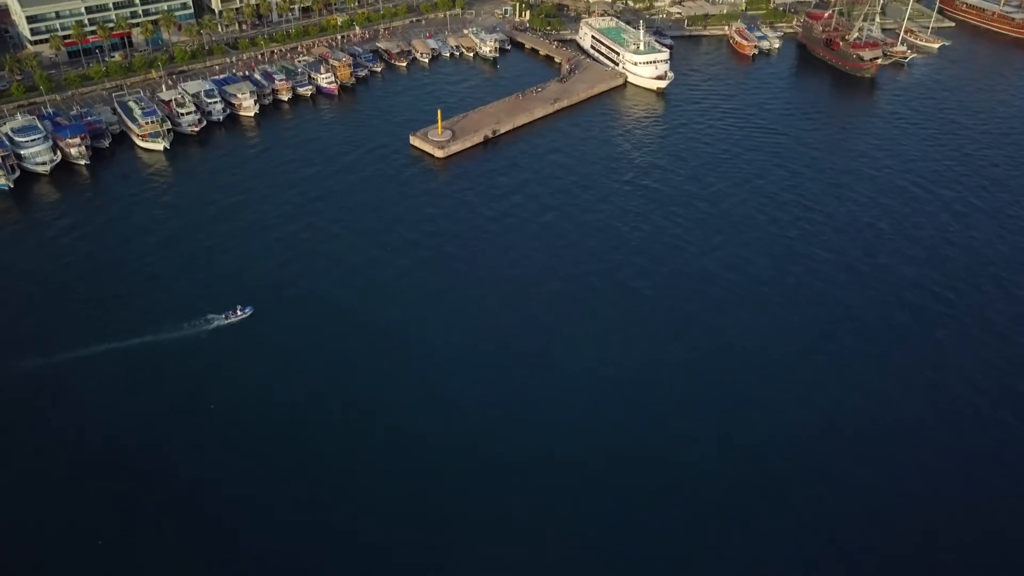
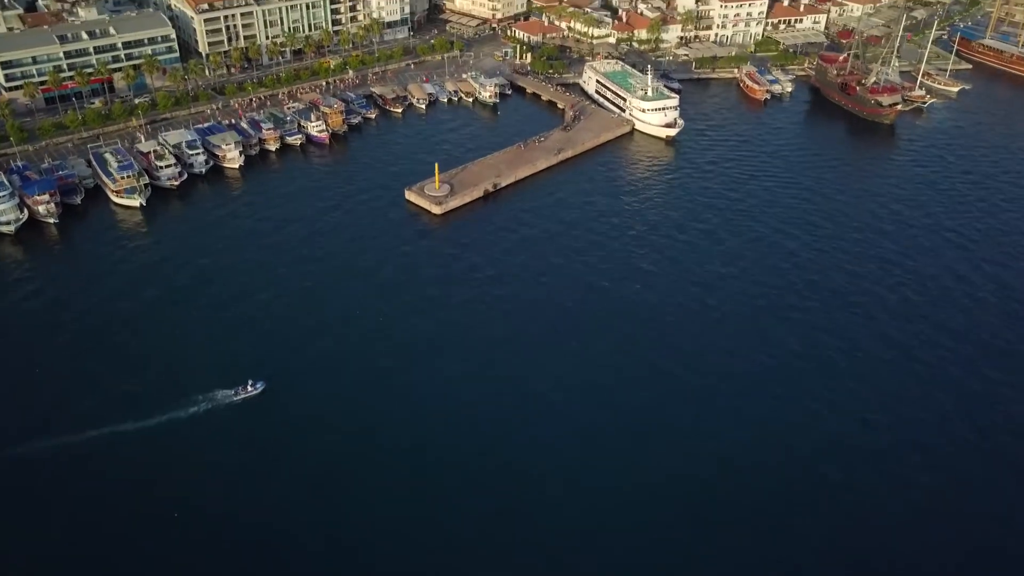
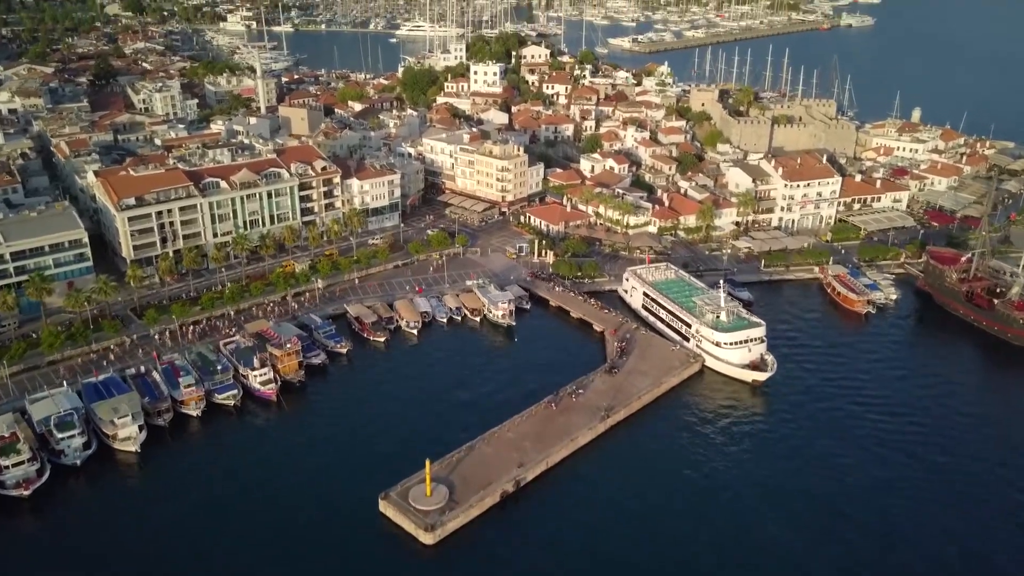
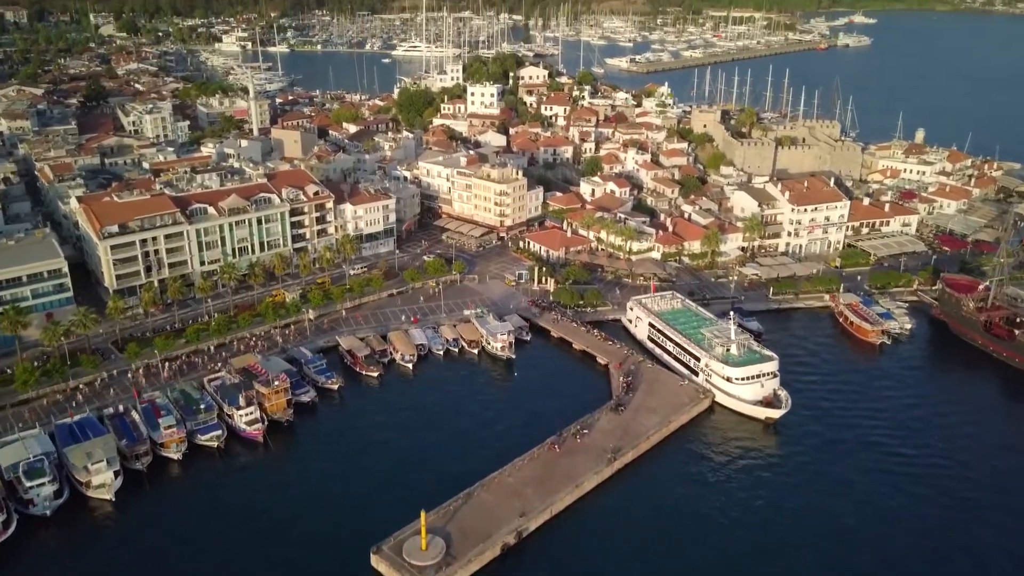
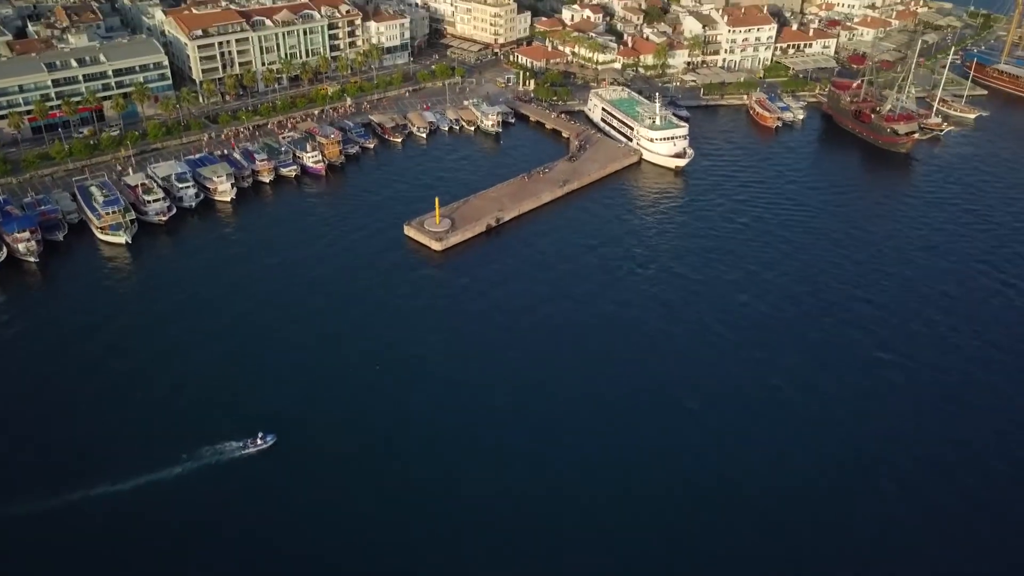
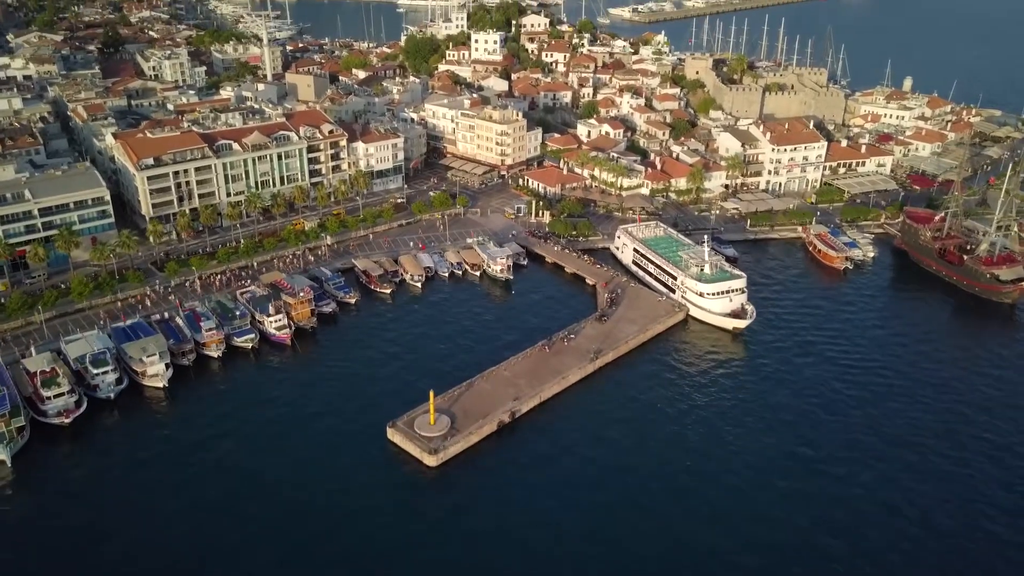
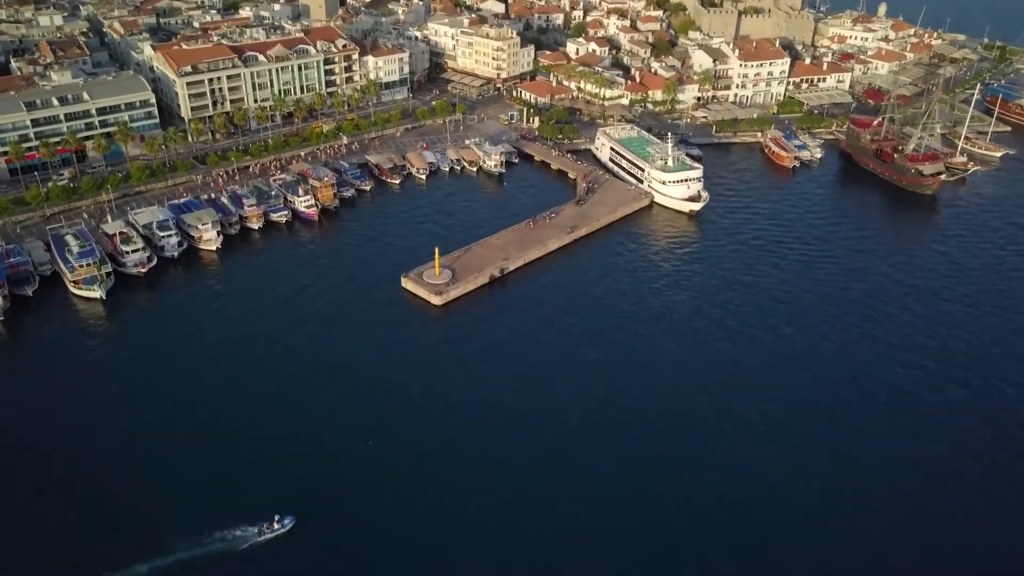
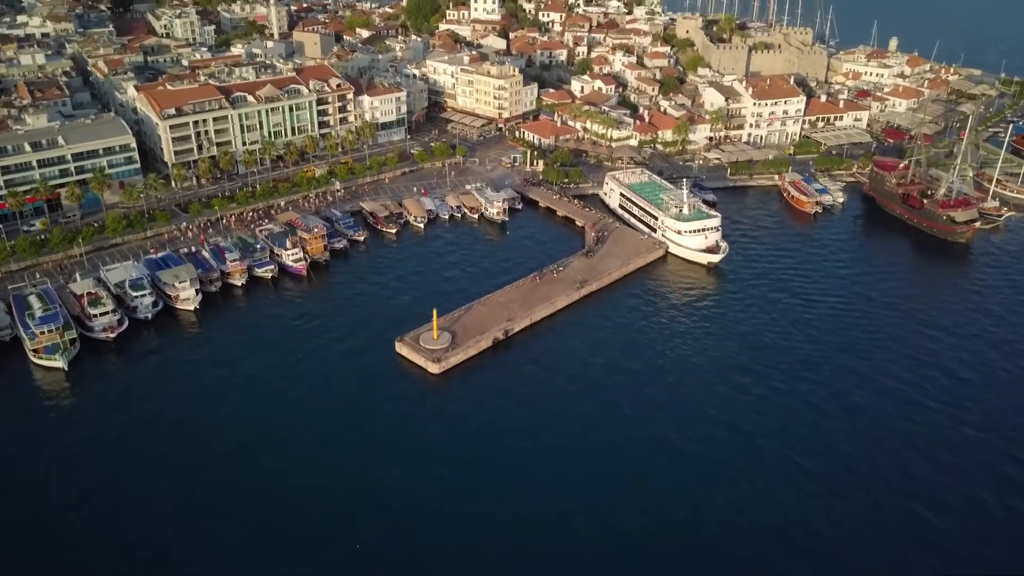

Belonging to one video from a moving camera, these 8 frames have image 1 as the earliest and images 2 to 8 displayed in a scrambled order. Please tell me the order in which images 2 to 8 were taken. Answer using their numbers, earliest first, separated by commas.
2, 5, 7, 8, 6, 3, 4
